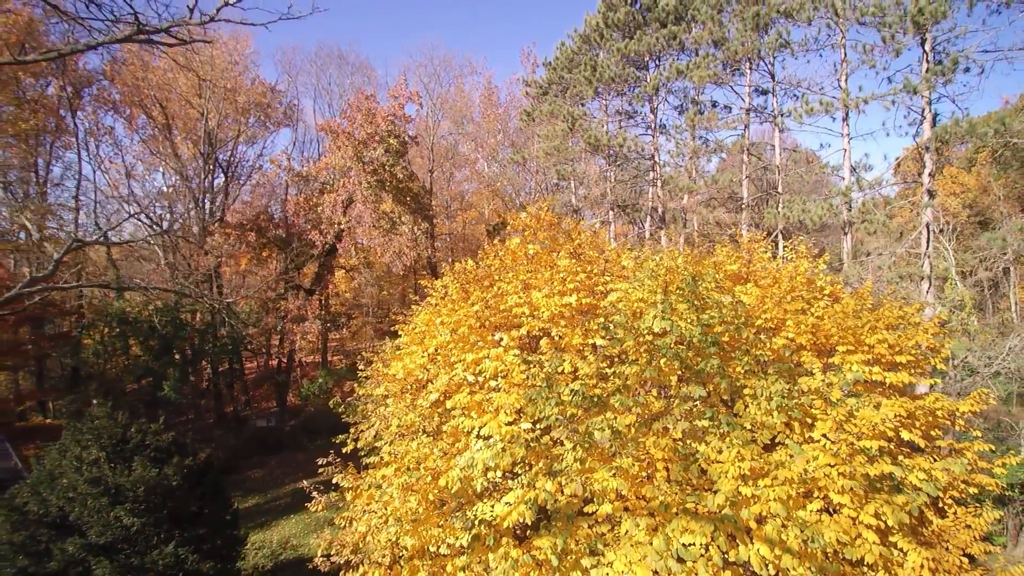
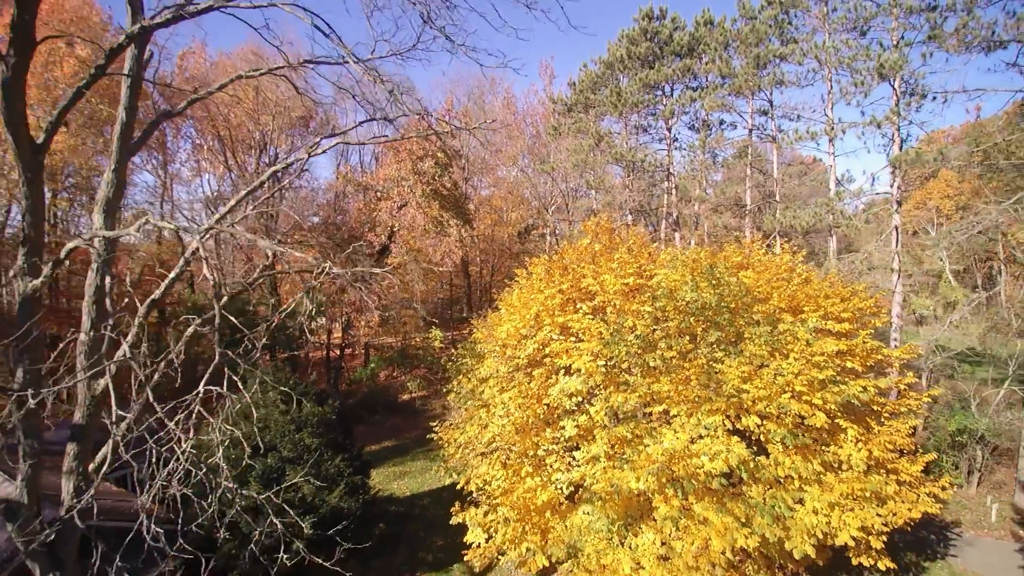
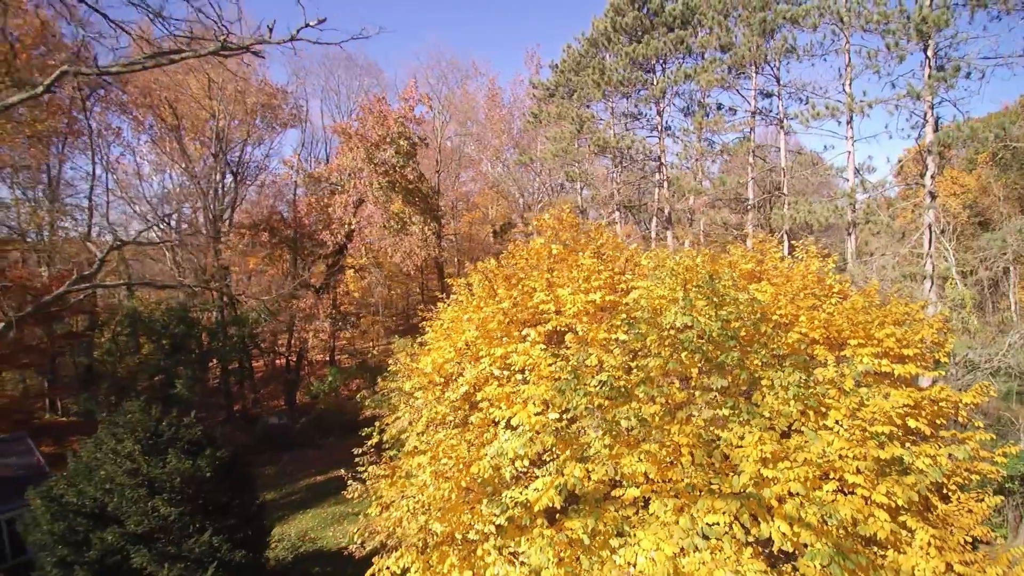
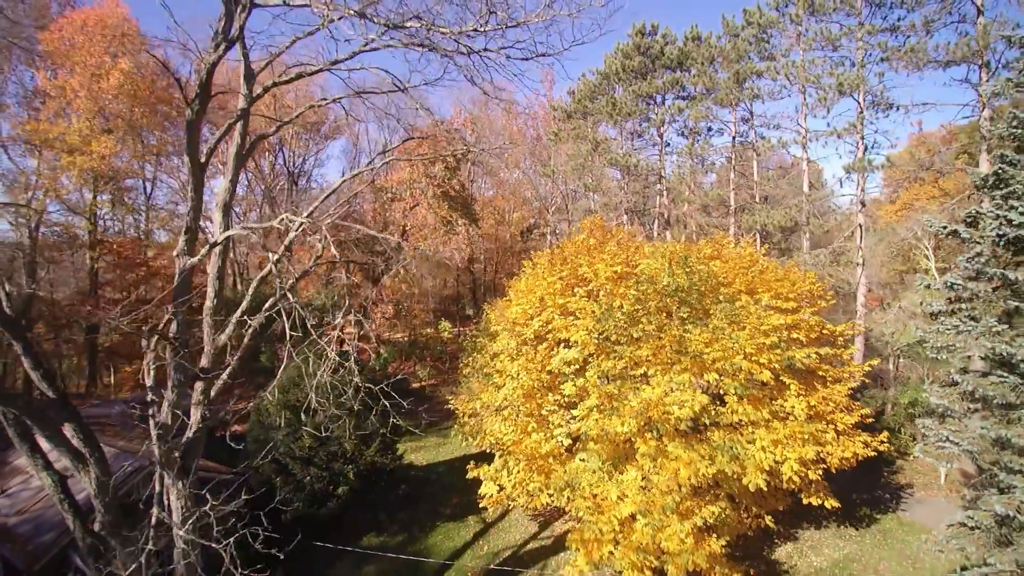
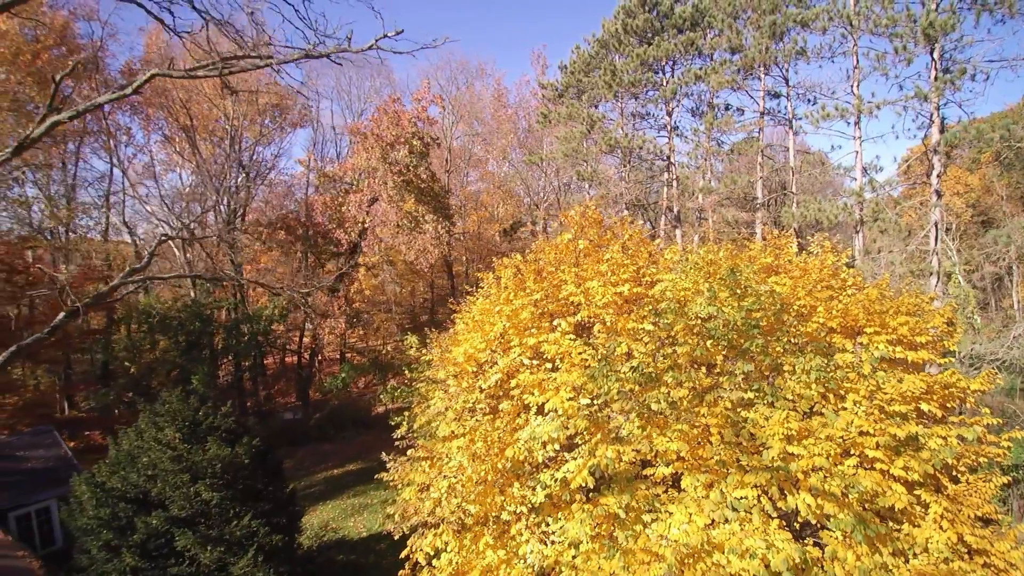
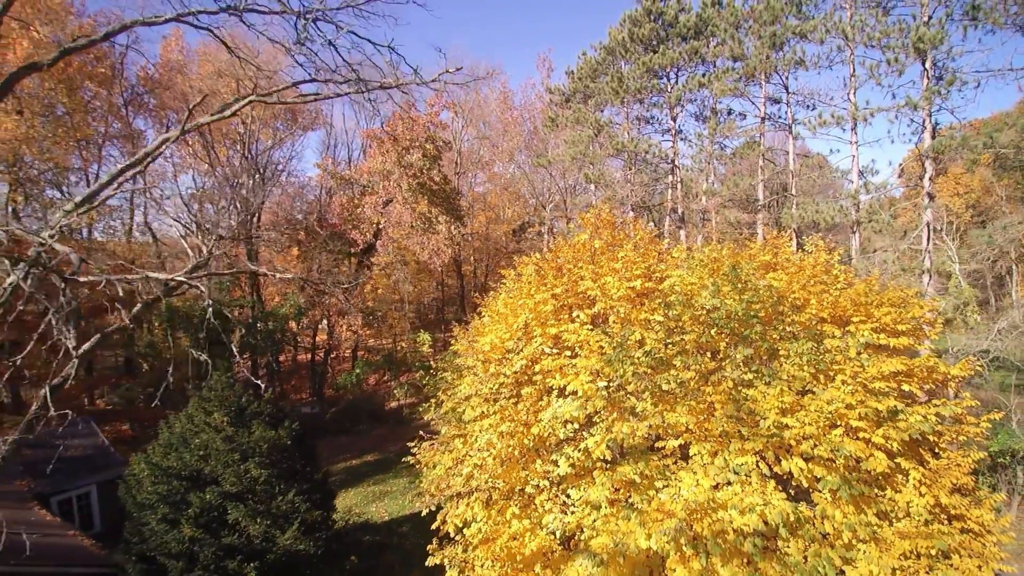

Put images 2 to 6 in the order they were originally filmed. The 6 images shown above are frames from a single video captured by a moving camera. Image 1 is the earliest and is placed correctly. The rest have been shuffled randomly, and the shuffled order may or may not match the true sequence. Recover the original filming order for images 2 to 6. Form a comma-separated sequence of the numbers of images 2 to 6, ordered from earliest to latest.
3, 5, 6, 2, 4
